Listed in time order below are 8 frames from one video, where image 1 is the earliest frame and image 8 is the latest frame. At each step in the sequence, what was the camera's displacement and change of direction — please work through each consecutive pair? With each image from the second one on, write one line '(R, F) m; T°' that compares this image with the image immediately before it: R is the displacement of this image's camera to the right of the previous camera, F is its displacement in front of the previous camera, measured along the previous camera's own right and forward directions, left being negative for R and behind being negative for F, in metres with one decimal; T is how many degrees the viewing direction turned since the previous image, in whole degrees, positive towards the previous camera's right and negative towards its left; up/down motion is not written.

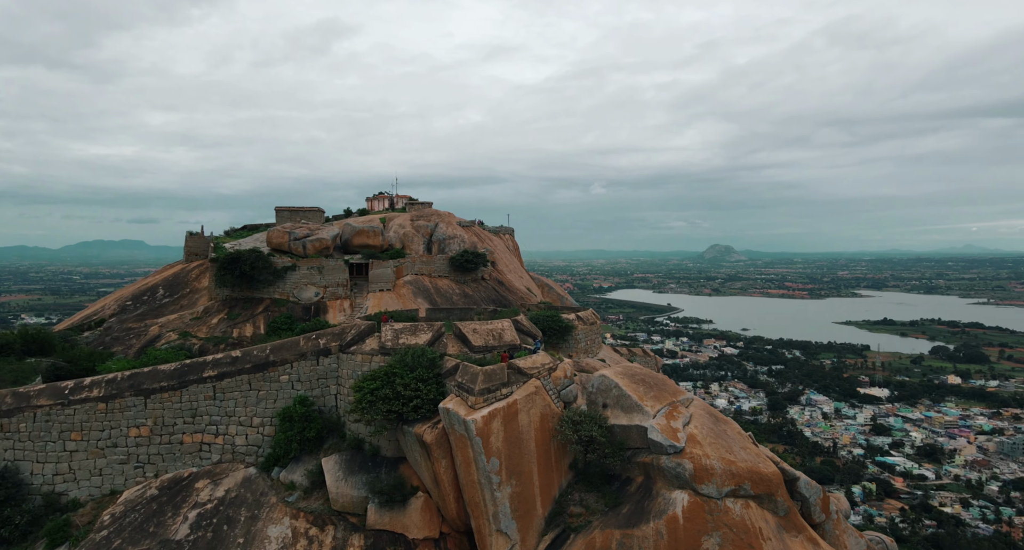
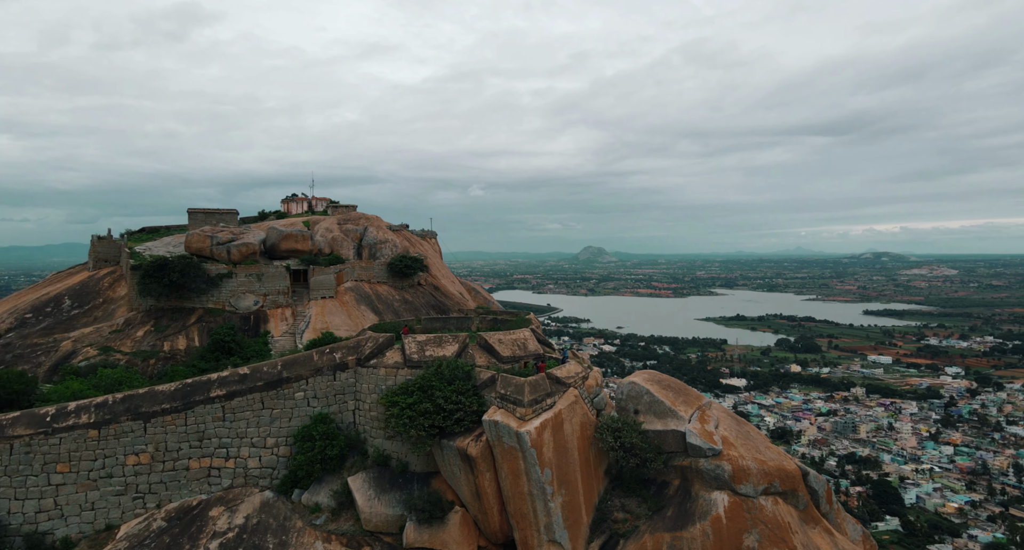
(-1.3, +0.1) m; +8°
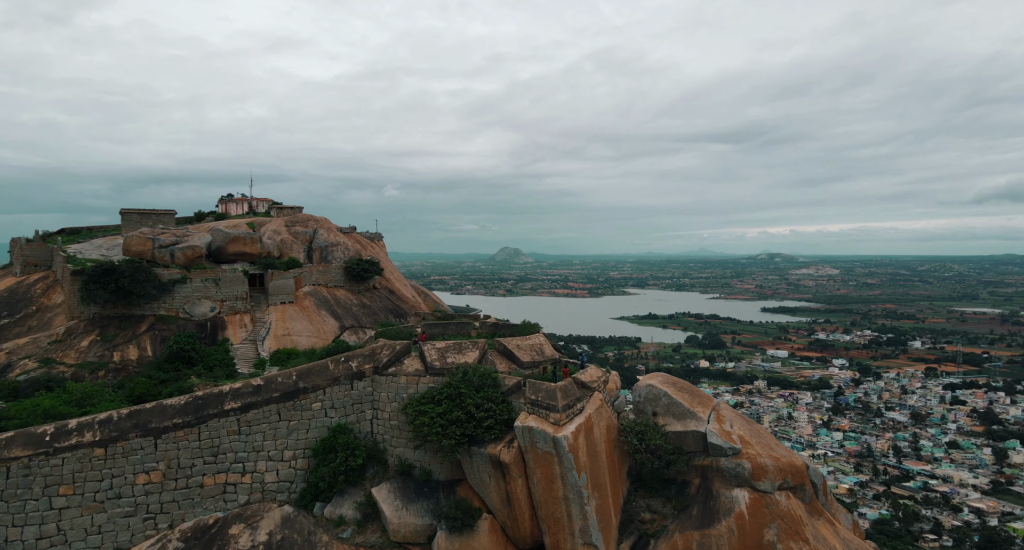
(-0.9, 0.0) m; +6°
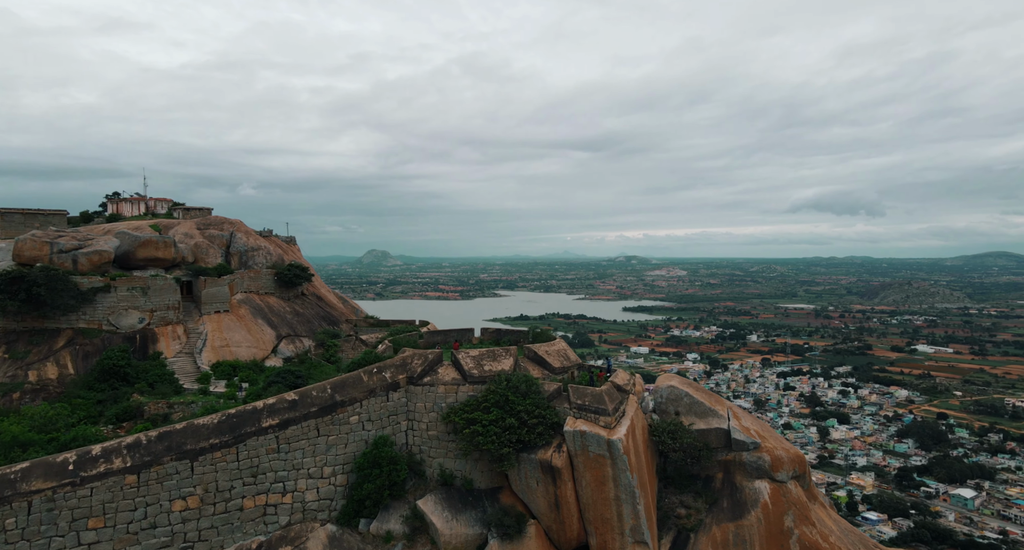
(-1.4, 0.0) m; +9°
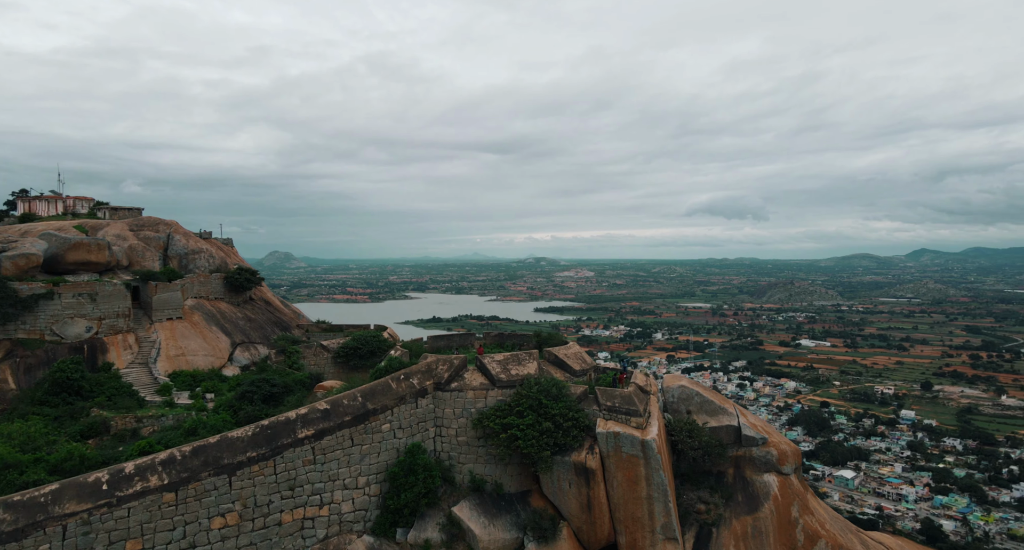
(-1.0, 0.0) m; +6°
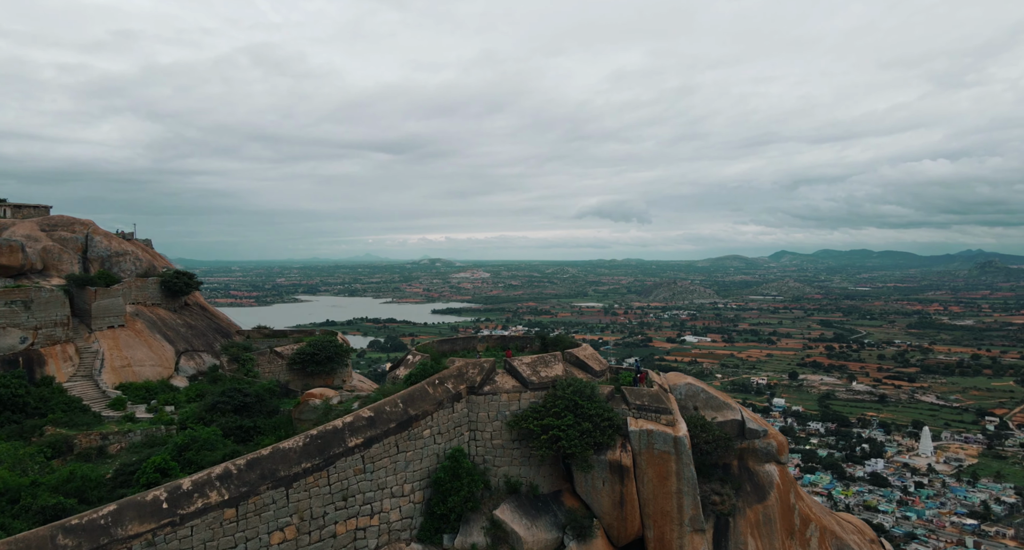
(-1.2, -0.1) m; +7°
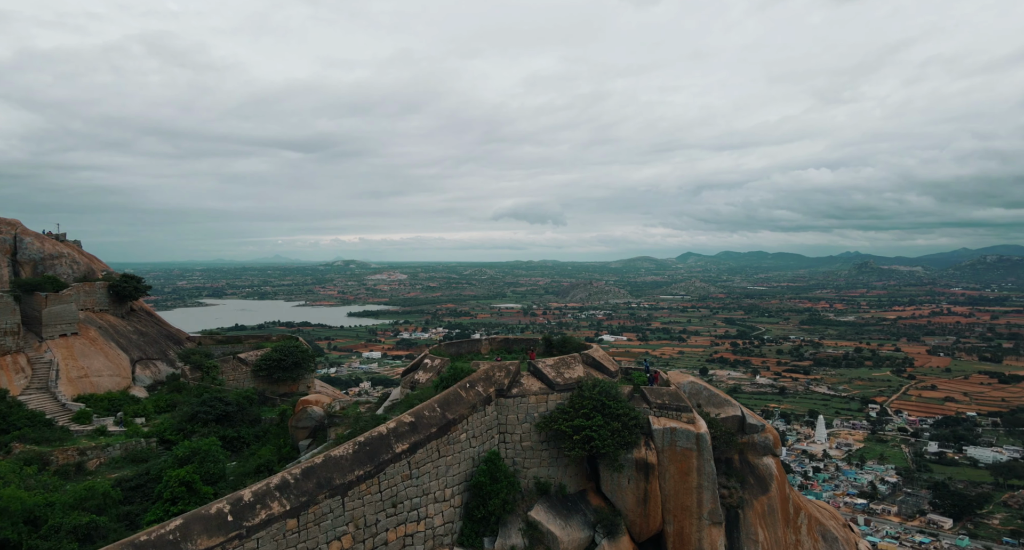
(-1.0, -0.1) m; +5°
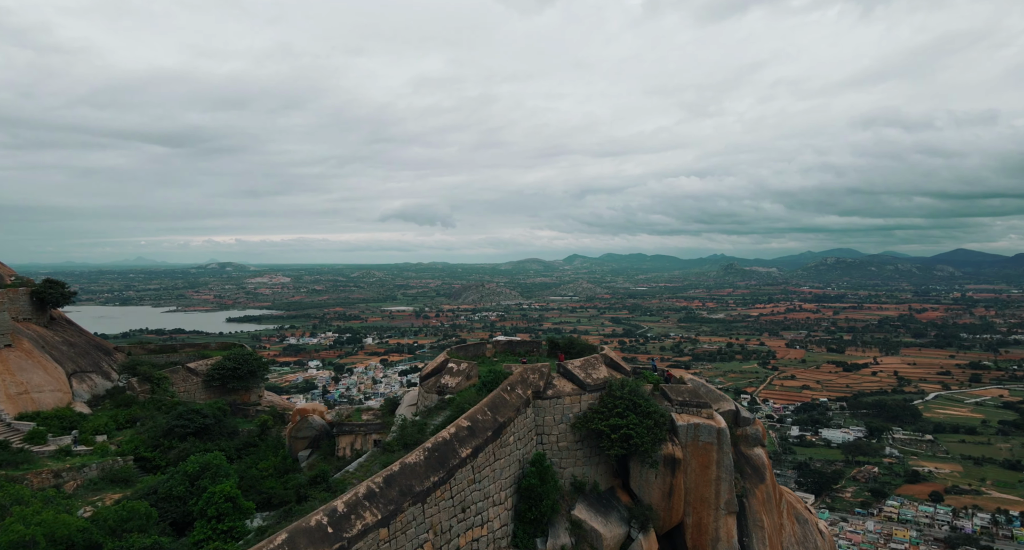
(-1.3, -0.2) m; +7°
